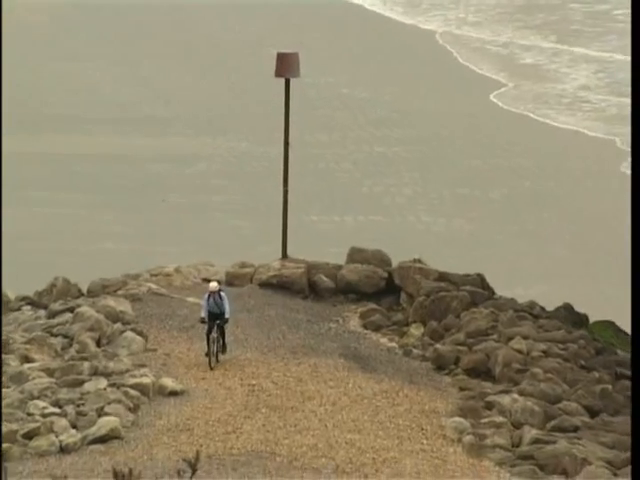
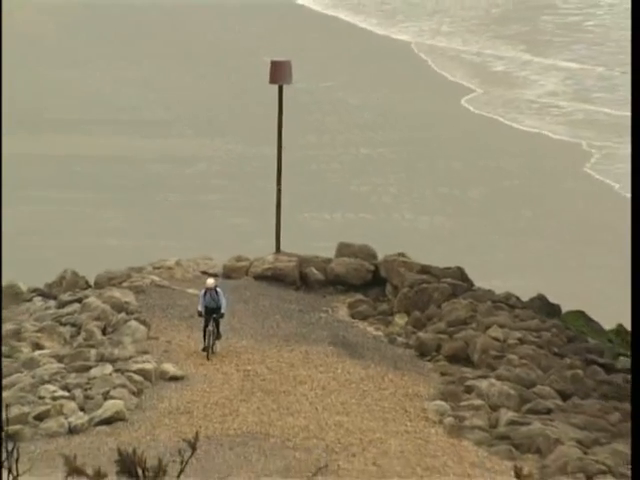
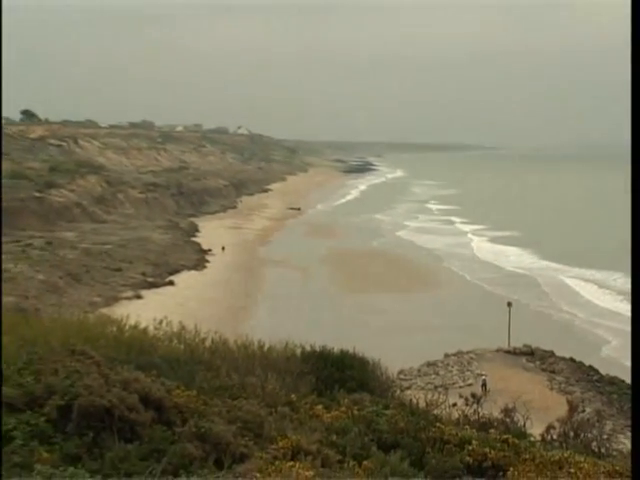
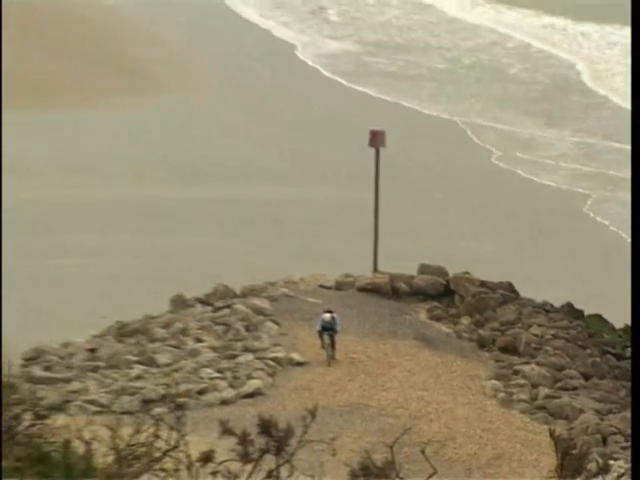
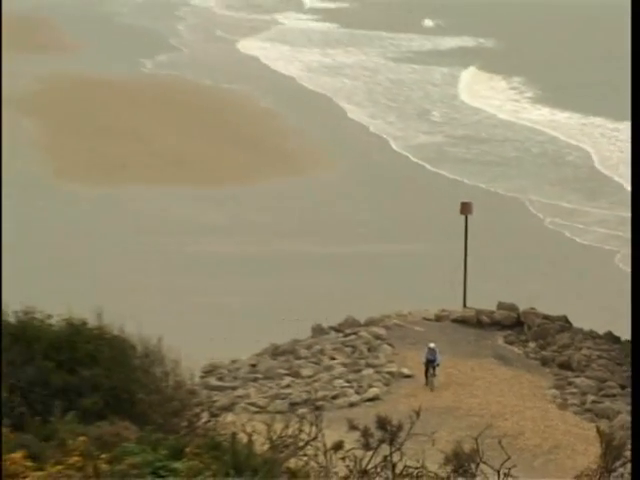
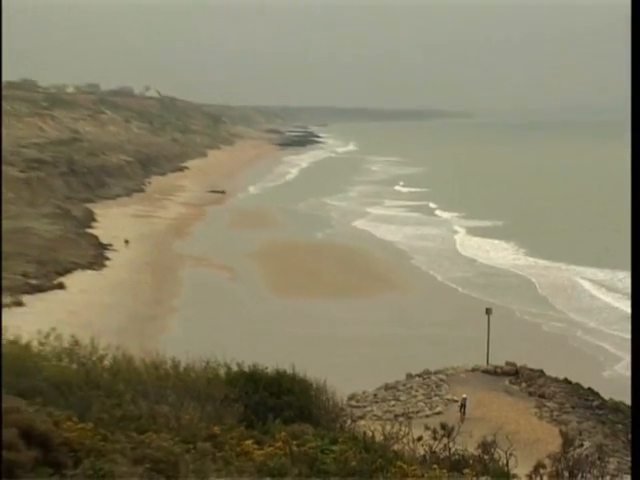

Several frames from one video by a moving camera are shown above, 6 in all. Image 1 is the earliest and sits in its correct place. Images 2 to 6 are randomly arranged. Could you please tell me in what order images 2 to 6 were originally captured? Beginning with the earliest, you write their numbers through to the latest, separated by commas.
2, 4, 5, 6, 3
